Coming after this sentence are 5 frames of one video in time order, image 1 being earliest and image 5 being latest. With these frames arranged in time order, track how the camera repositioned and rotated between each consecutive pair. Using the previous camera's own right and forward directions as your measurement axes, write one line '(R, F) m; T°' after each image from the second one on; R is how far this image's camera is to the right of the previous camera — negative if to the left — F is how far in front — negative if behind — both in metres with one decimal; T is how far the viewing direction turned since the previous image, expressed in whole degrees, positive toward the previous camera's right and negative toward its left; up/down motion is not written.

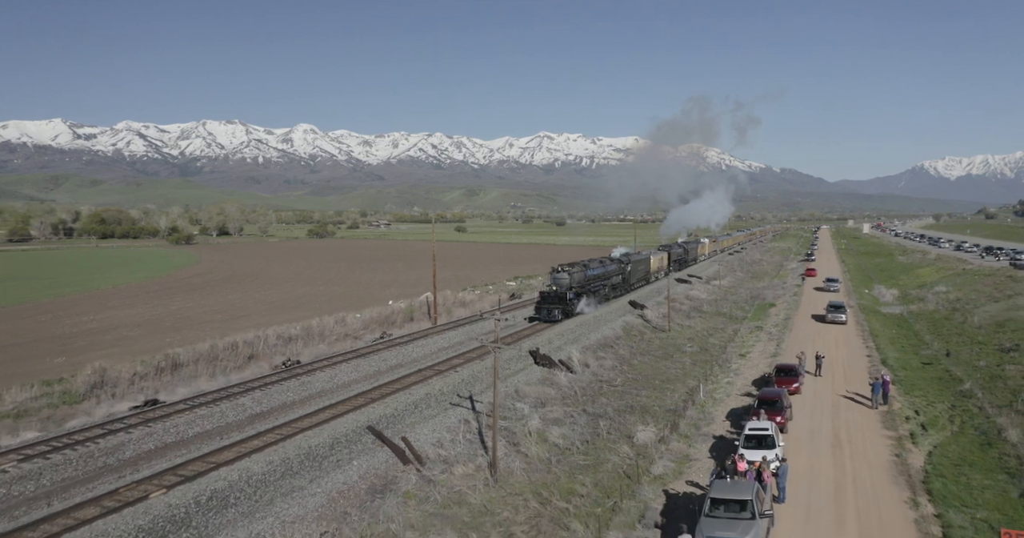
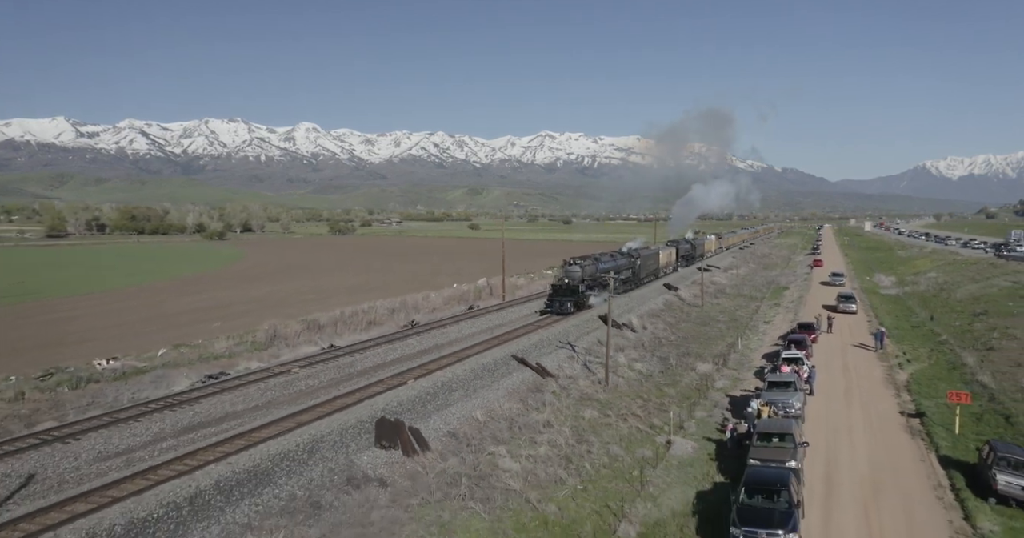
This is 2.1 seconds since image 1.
(-4.6, -8.3) m; 0°
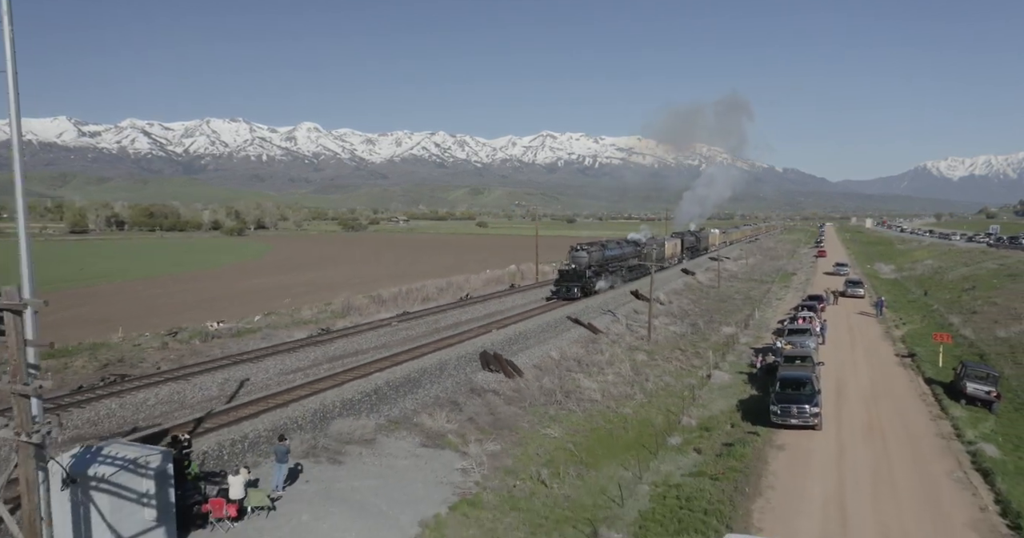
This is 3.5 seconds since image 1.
(-2.9, -5.2) m; 0°
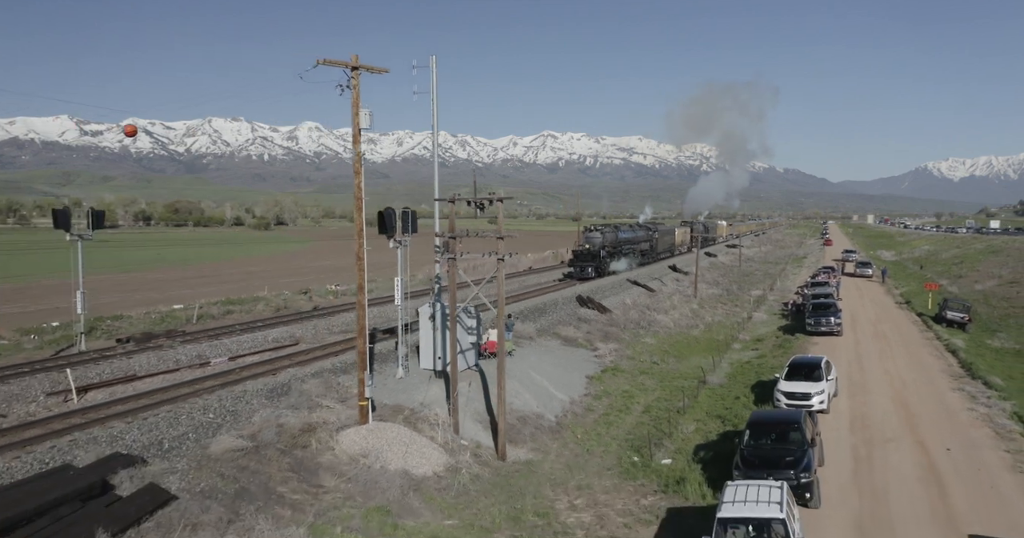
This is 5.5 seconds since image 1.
(-4.5, -7.6) m; 0°
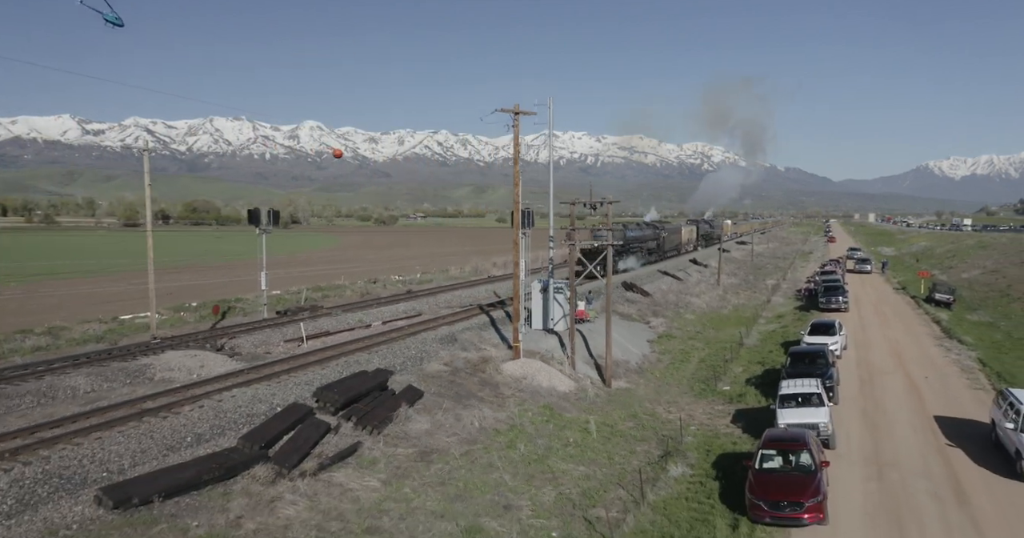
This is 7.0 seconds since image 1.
(-3.2, -5.7) m; 0°
